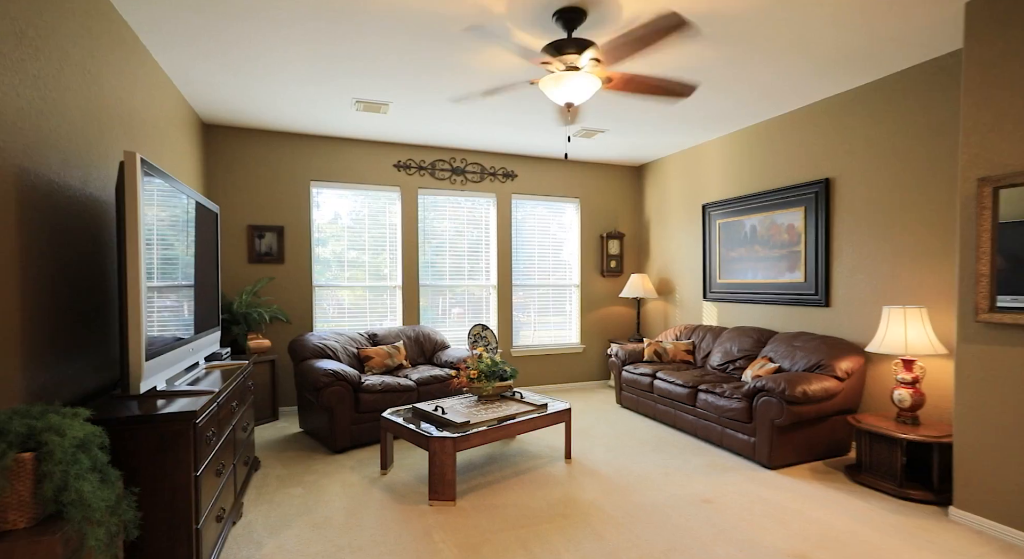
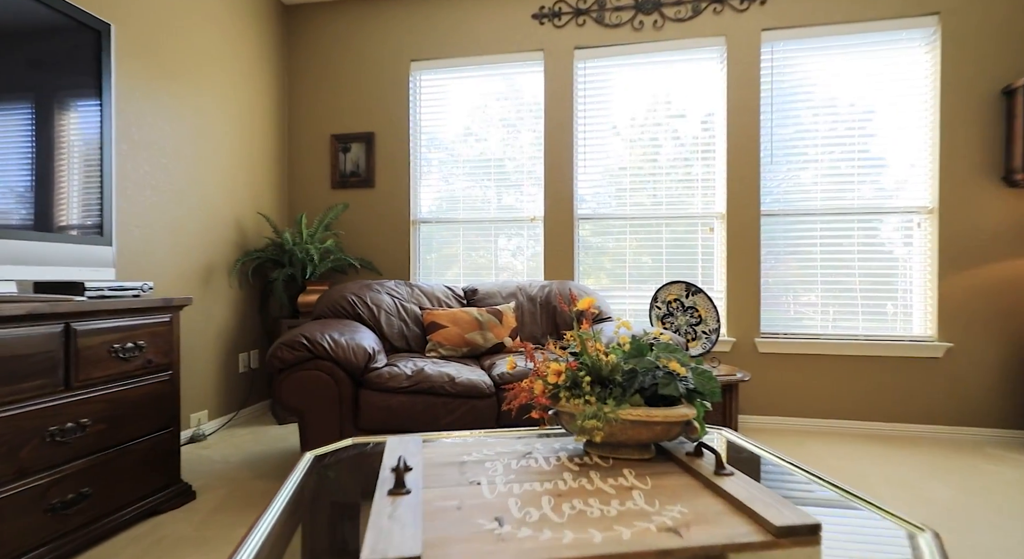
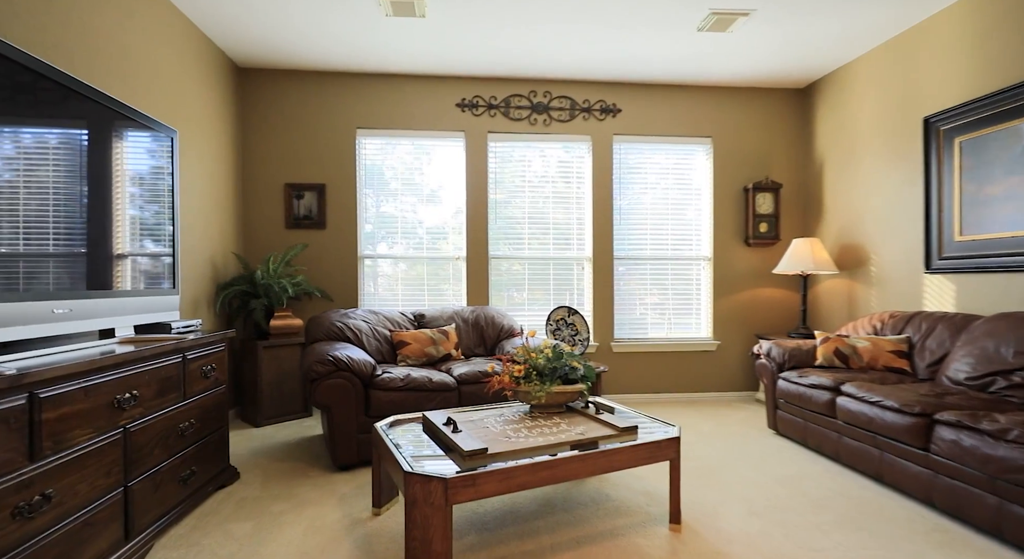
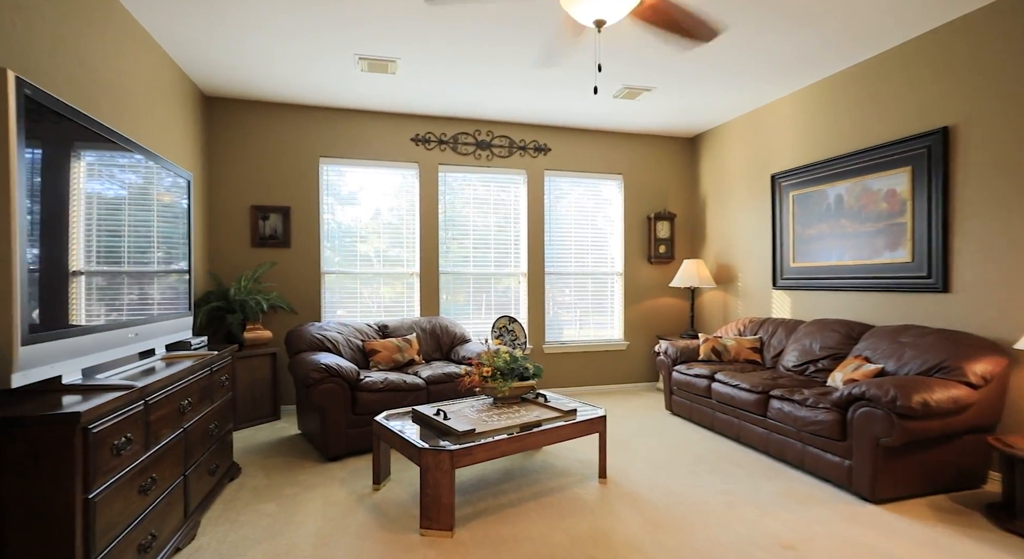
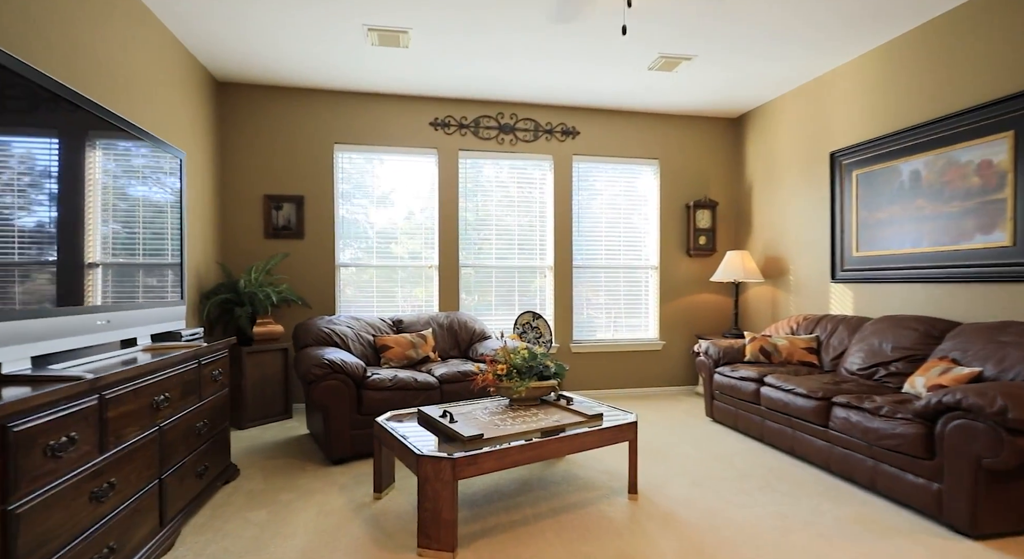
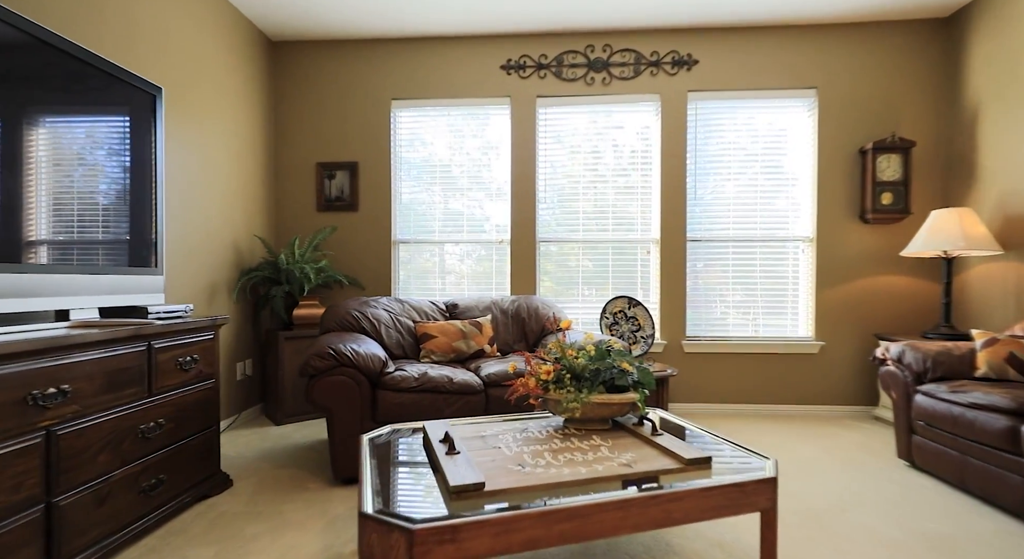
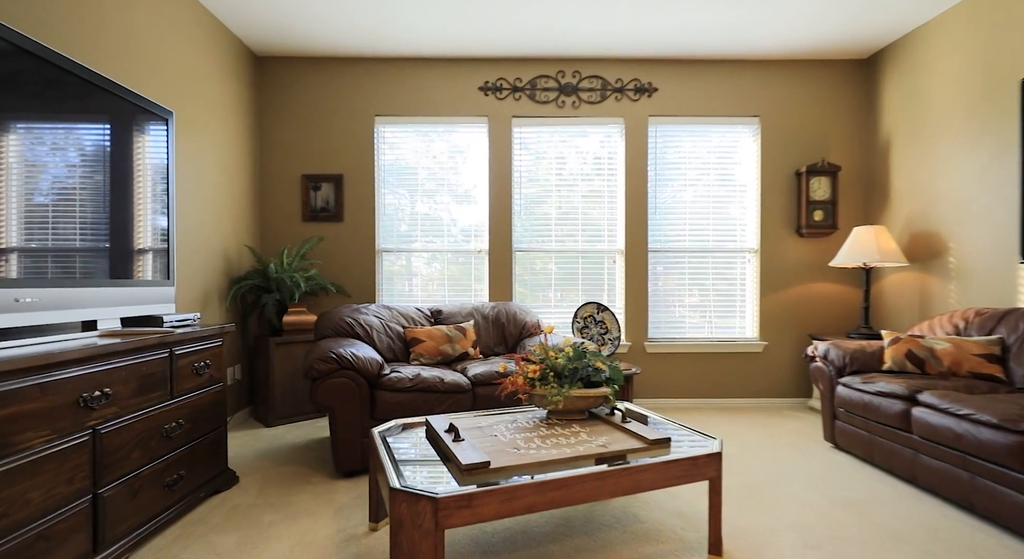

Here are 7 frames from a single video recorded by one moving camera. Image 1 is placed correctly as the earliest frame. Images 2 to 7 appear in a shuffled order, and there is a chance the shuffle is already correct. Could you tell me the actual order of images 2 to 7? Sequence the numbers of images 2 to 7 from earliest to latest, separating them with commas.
4, 5, 3, 7, 6, 2
